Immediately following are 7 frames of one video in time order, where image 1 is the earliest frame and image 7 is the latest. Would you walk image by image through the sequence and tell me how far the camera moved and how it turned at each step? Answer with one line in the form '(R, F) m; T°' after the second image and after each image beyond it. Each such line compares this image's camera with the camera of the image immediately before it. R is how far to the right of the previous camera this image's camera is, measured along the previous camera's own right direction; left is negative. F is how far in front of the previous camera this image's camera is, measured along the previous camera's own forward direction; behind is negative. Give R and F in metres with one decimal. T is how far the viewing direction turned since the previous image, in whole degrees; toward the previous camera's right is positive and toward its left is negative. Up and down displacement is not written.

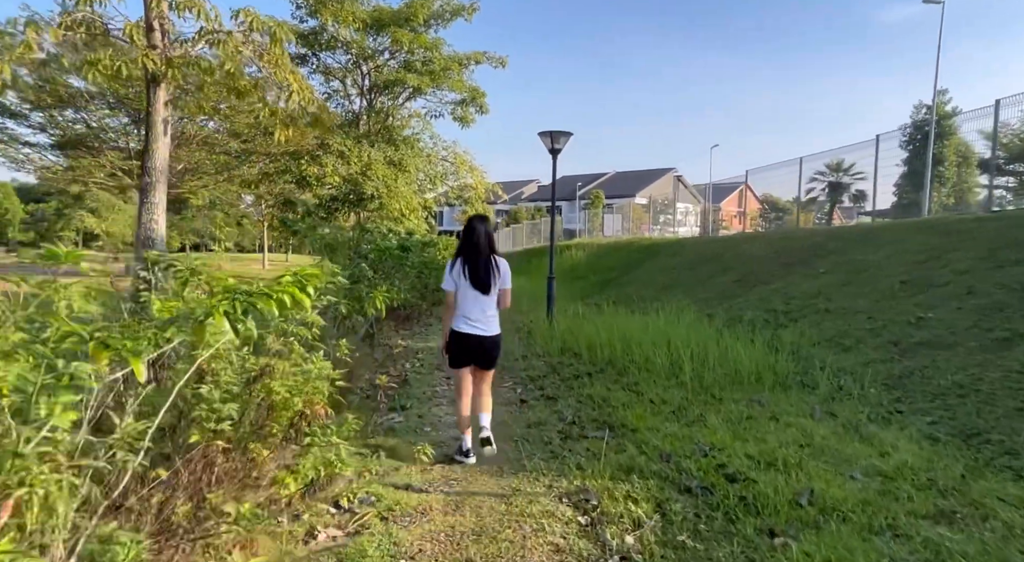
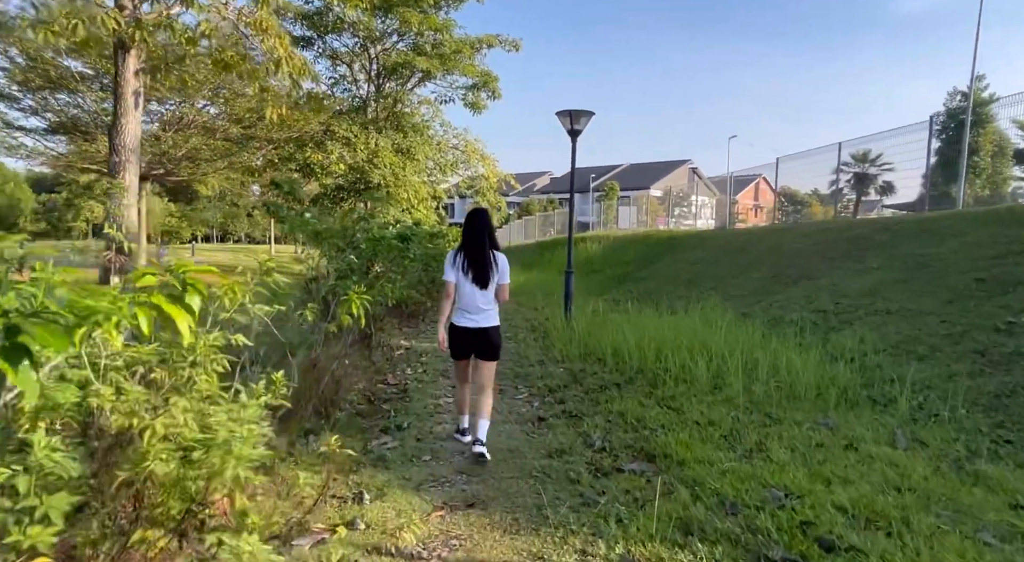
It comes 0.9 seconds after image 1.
(0.0, +0.8) m; -1°
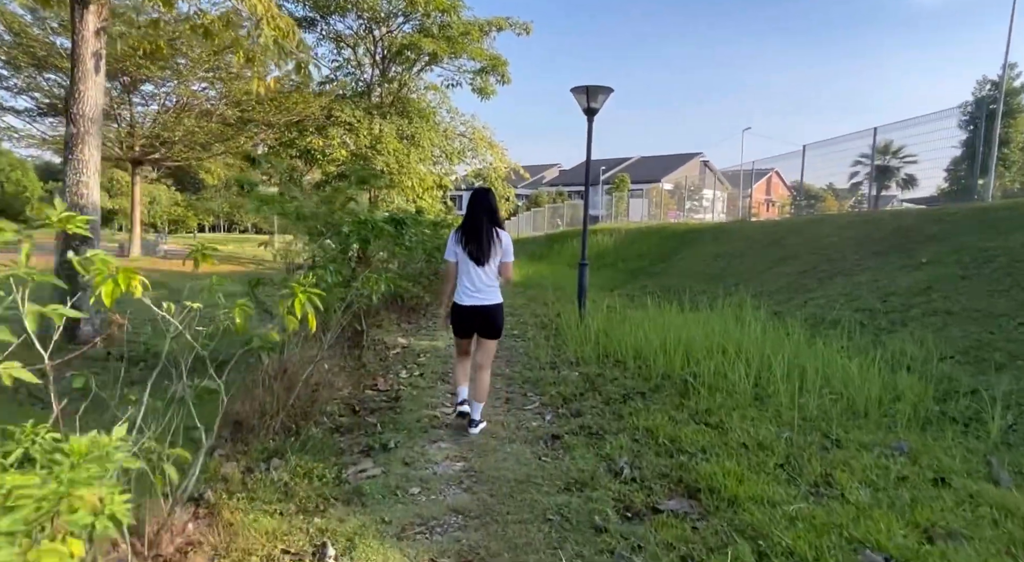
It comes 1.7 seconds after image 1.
(0.0, +0.7) m; -1°
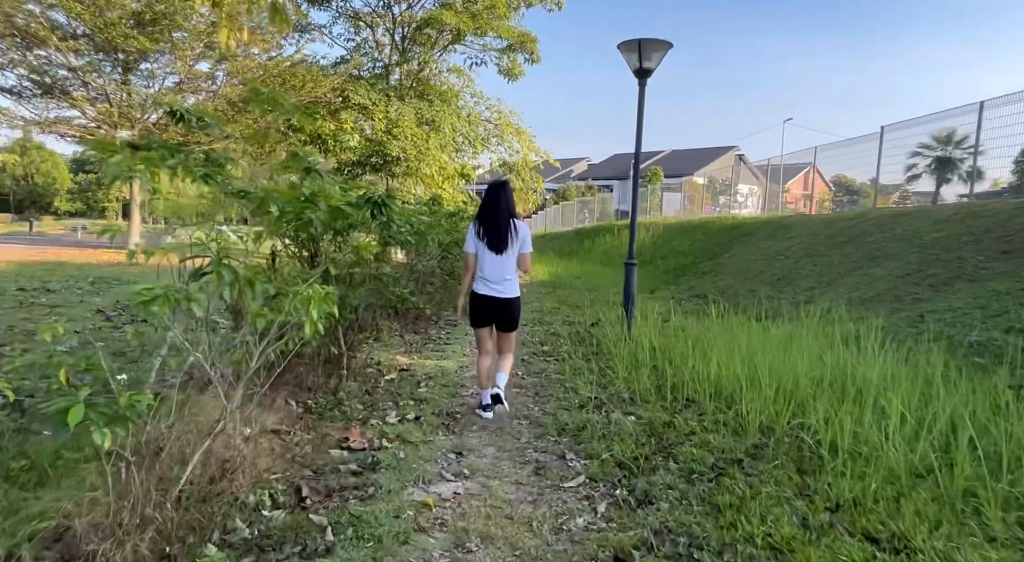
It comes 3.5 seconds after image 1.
(0.0, +1.4) m; -3°
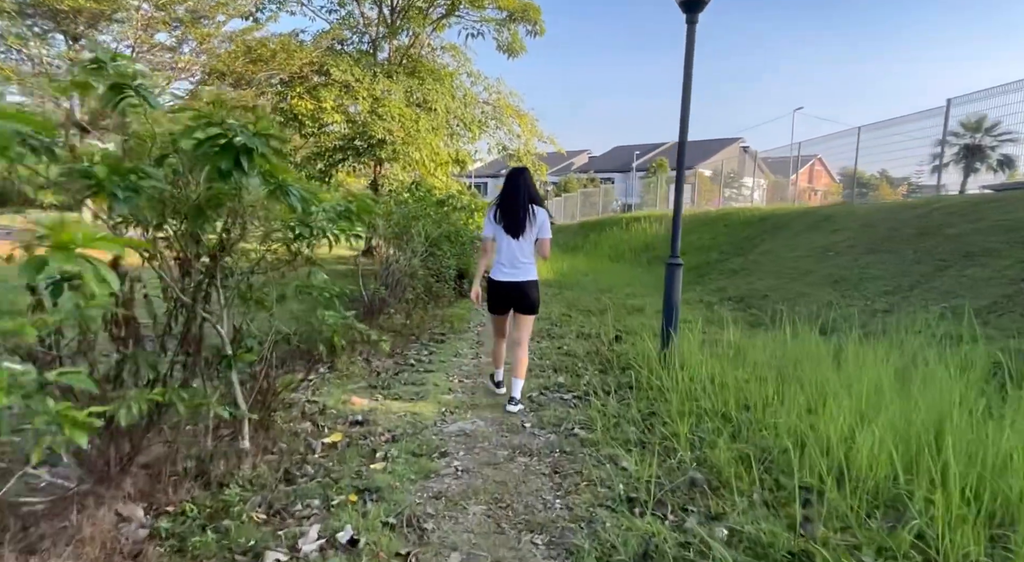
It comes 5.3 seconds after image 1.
(0.0, +1.5) m; 0°
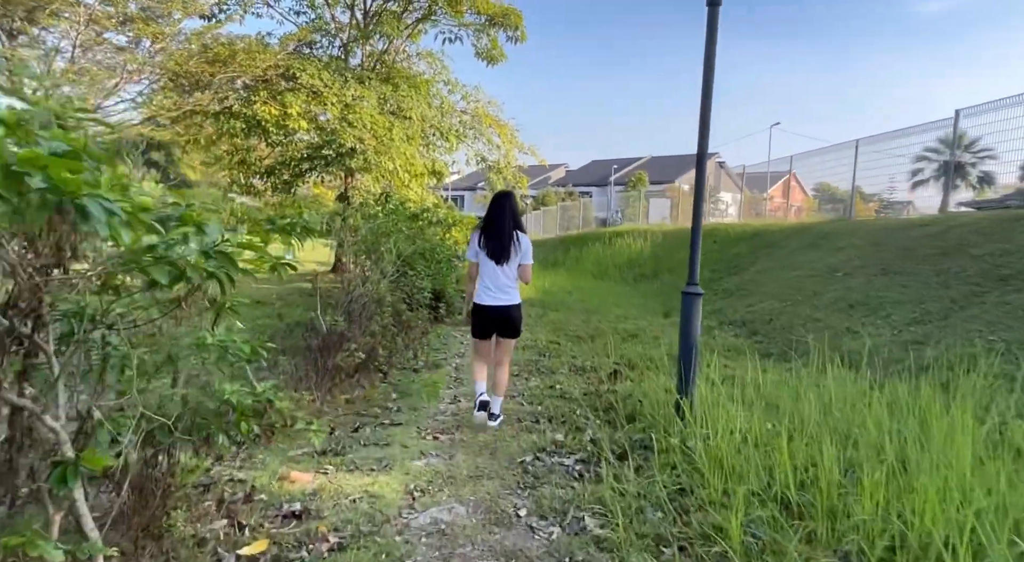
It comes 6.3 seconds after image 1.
(-0.1, +0.8) m; +2°
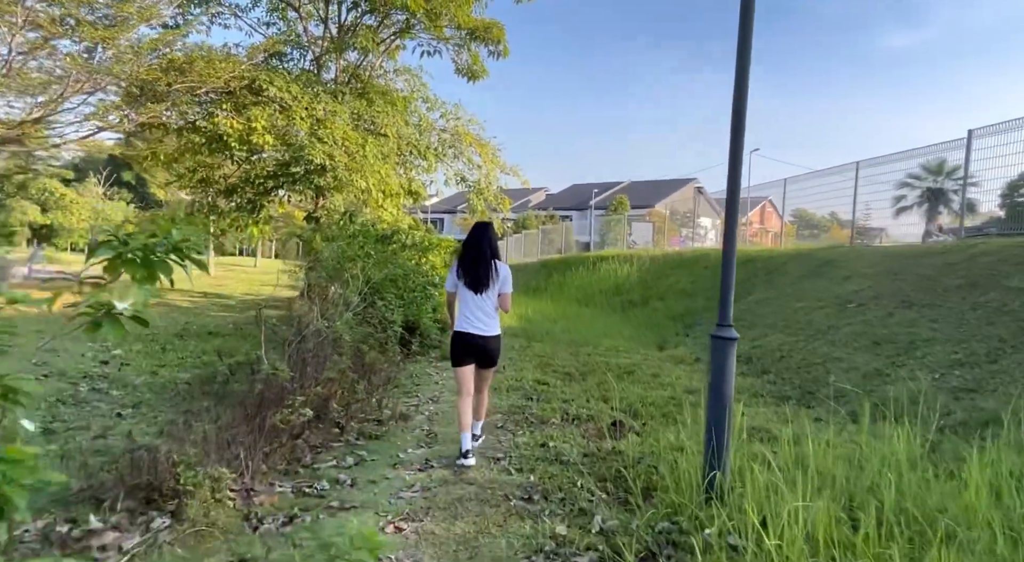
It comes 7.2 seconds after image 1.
(0.0, +0.8) m; +2°
